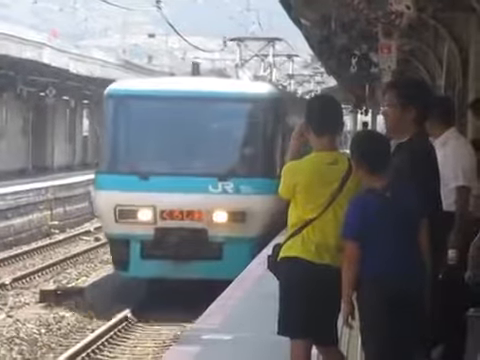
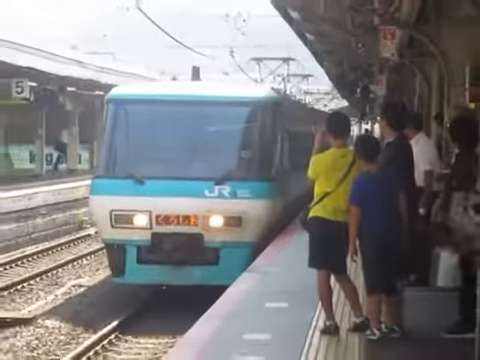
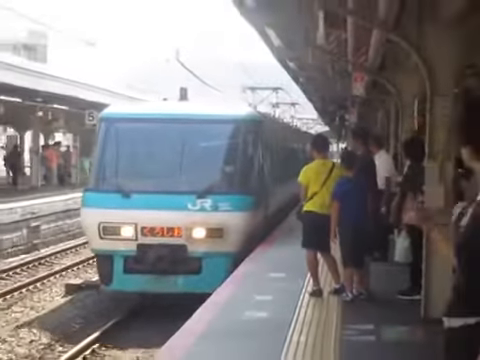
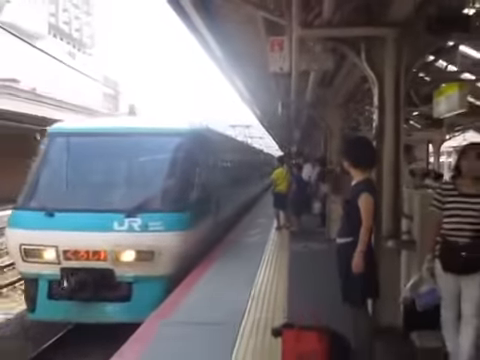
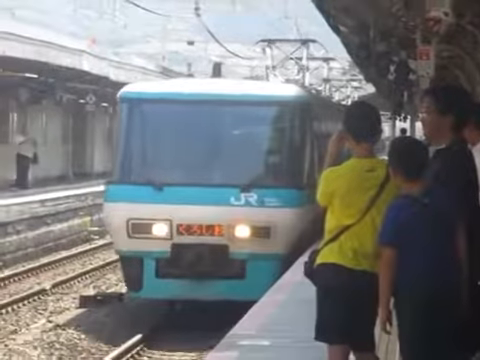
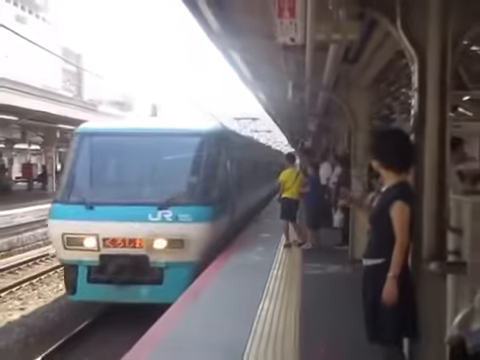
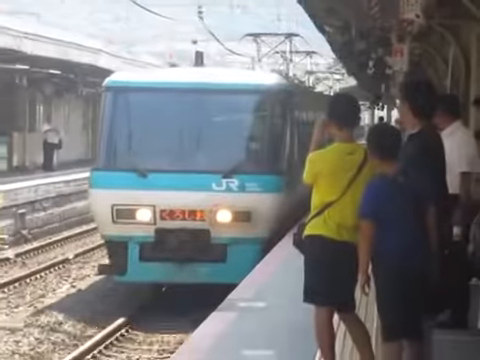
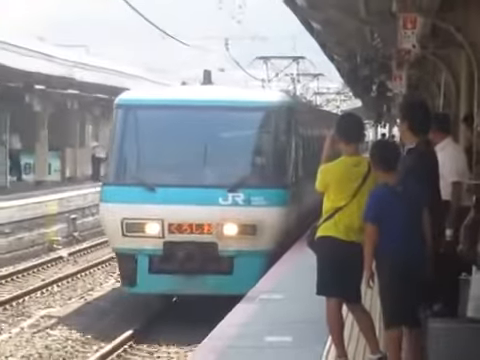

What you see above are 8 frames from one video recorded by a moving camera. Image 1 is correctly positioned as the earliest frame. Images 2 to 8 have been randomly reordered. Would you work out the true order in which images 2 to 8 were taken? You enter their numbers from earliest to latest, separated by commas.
5, 7, 8, 2, 3, 6, 4
